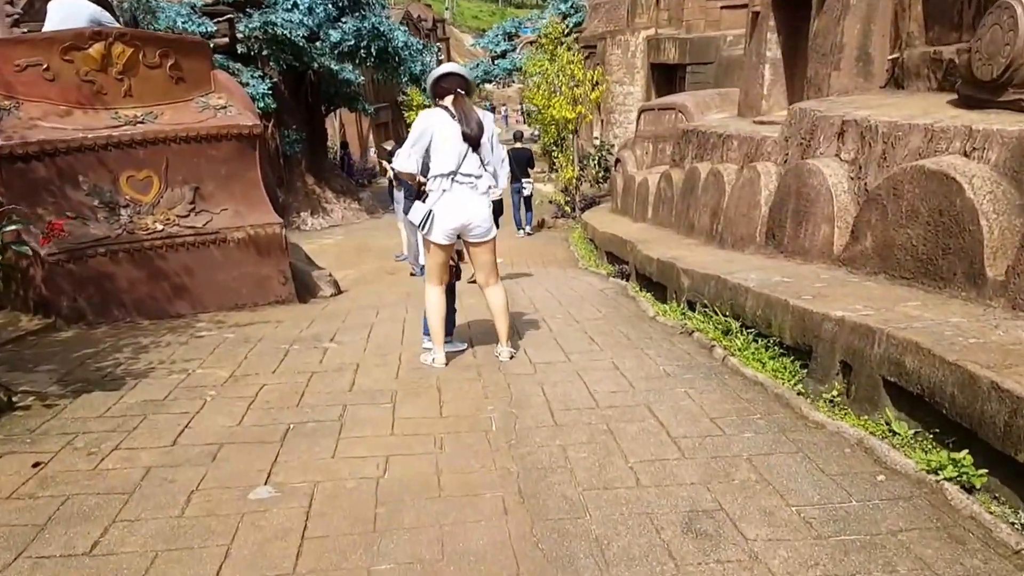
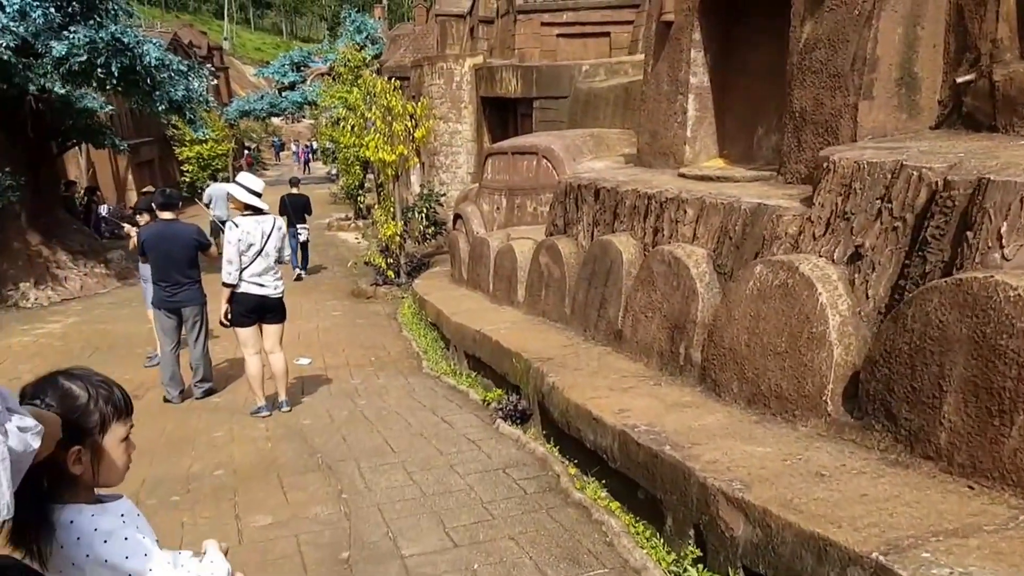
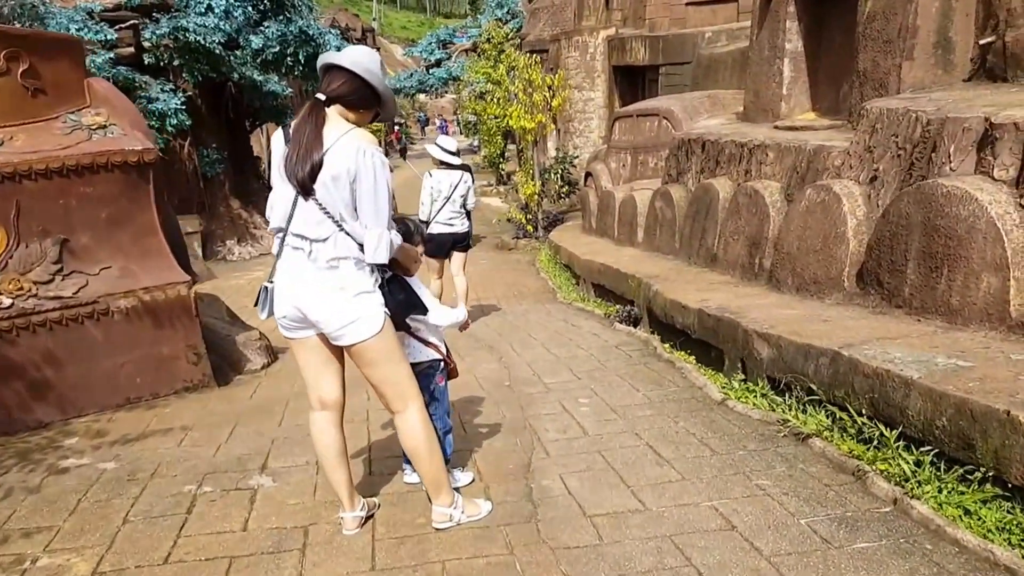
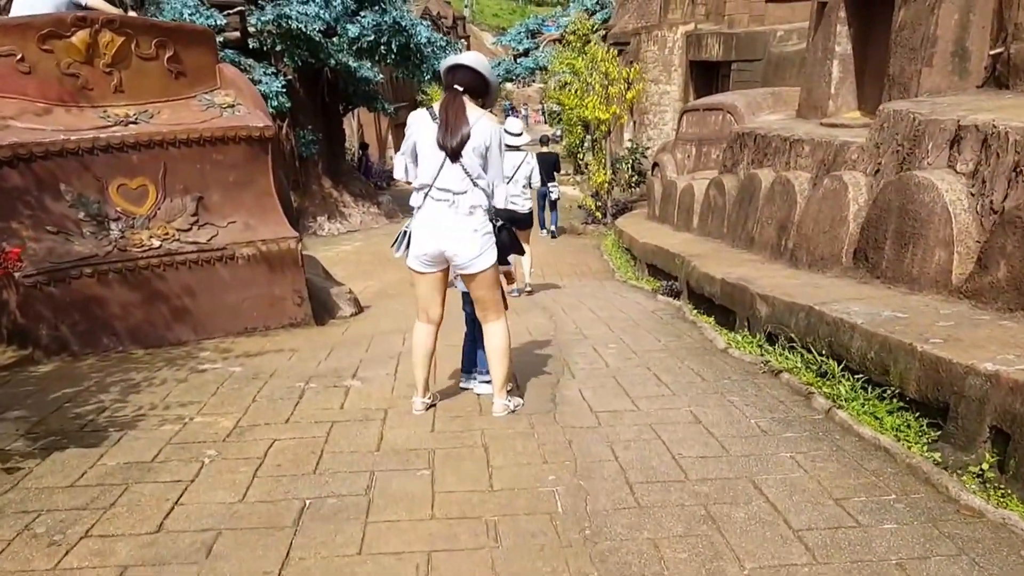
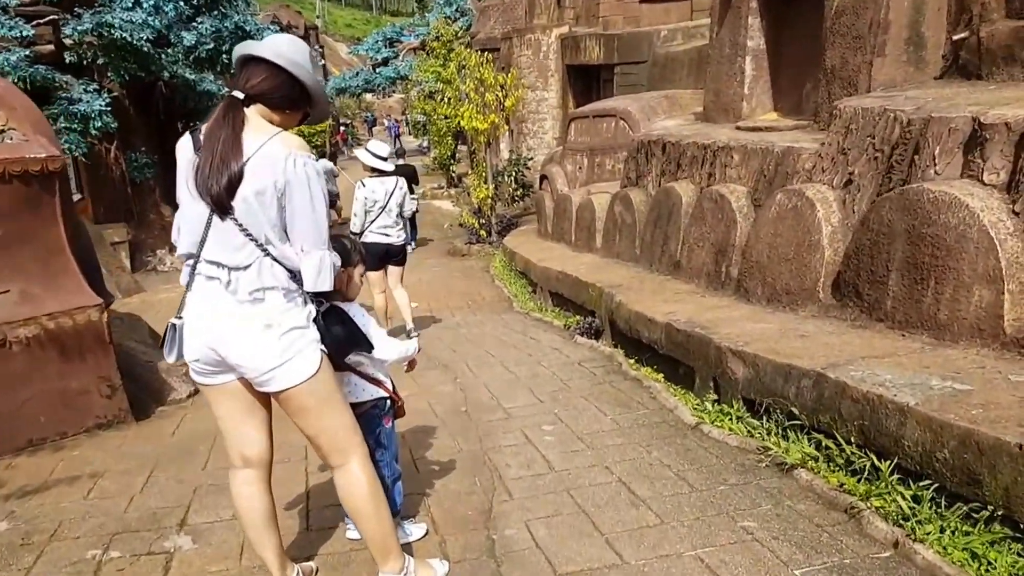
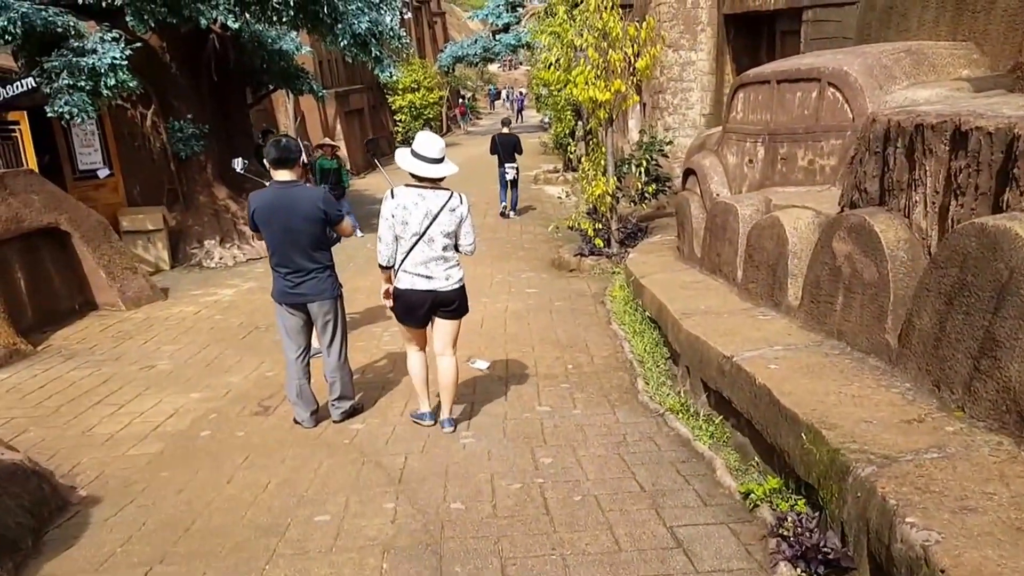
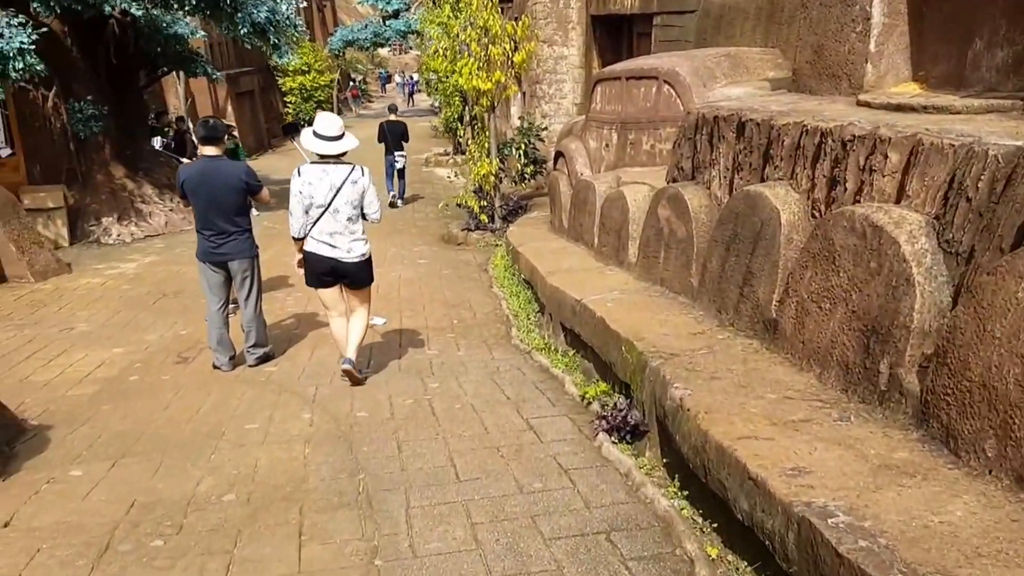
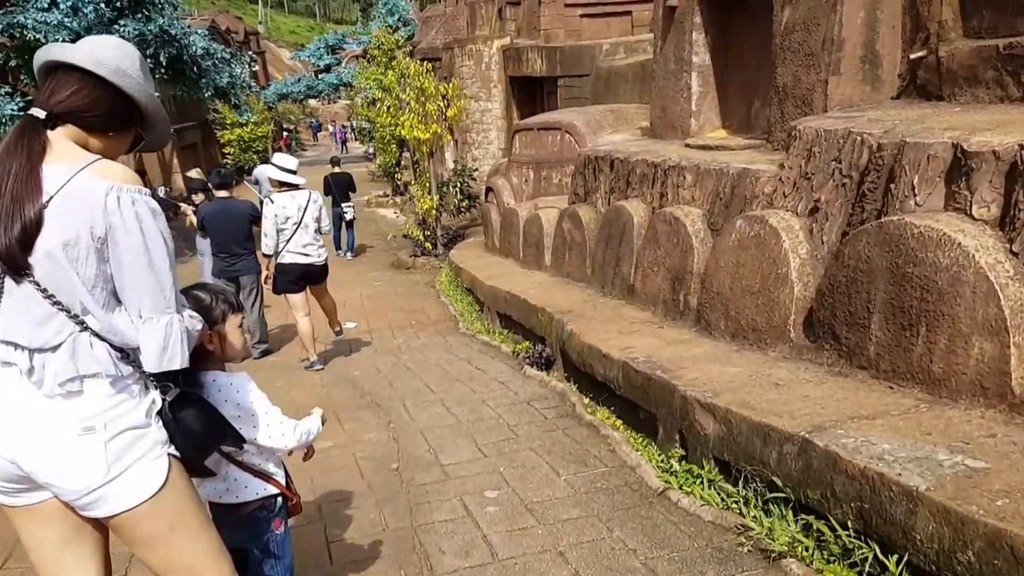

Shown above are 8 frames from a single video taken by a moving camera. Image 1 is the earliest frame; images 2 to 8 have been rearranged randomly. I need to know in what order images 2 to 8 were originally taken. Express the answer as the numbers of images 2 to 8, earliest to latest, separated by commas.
4, 3, 5, 8, 2, 7, 6
